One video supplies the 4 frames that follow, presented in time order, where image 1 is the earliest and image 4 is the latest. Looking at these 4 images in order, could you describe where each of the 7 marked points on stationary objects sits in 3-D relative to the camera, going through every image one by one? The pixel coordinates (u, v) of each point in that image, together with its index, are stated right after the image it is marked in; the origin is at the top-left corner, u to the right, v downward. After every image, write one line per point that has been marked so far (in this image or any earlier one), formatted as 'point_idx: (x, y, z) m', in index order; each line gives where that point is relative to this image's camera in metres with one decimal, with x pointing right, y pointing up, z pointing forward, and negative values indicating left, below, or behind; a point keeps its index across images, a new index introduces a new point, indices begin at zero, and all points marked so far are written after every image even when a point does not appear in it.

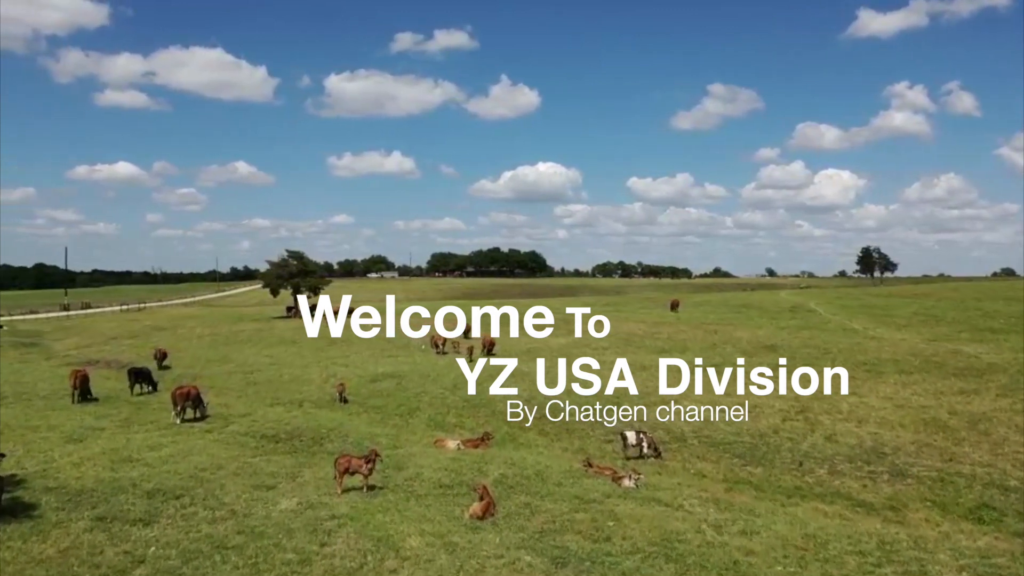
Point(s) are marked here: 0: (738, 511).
0: (+4.3, -4.3, +17.5) m
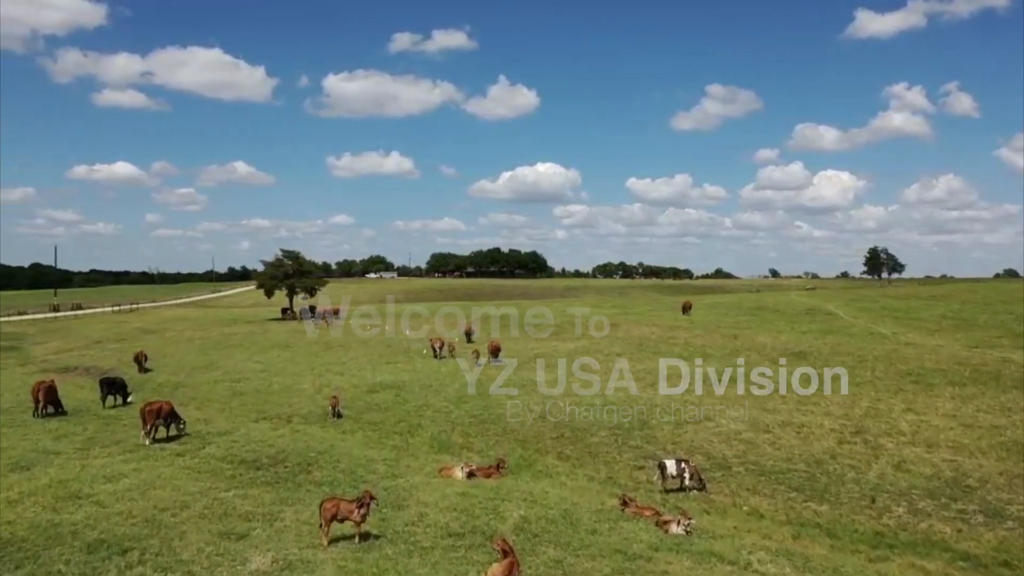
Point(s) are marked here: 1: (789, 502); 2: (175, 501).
0: (+4.7, -4.3, +14.1) m
1: (+5.8, -4.4, +19.0) m
2: (-6.6, -4.1, +17.8) m
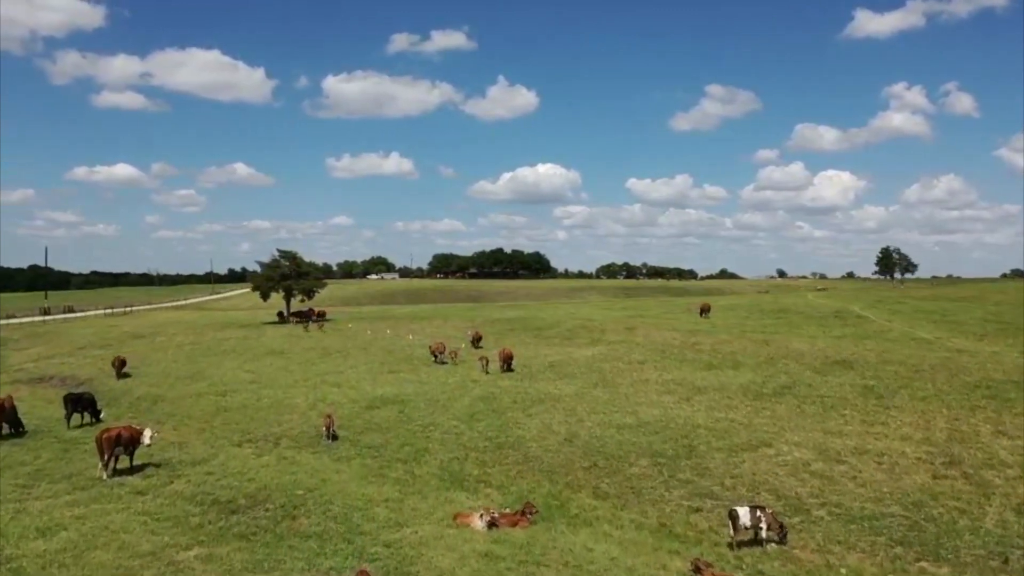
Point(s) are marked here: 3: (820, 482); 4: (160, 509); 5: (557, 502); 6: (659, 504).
0: (+5.3, -4.4, +10.1) m
1: (+6.4, -4.5, +15.1) m
2: (-6.0, -4.2, +13.9) m
3: (+6.6, -4.2, +19.7) m
4: (-6.9, -4.3, +18.0) m
5: (+0.9, -4.5, +19.3) m
6: (+3.1, -4.5, +19.1) m
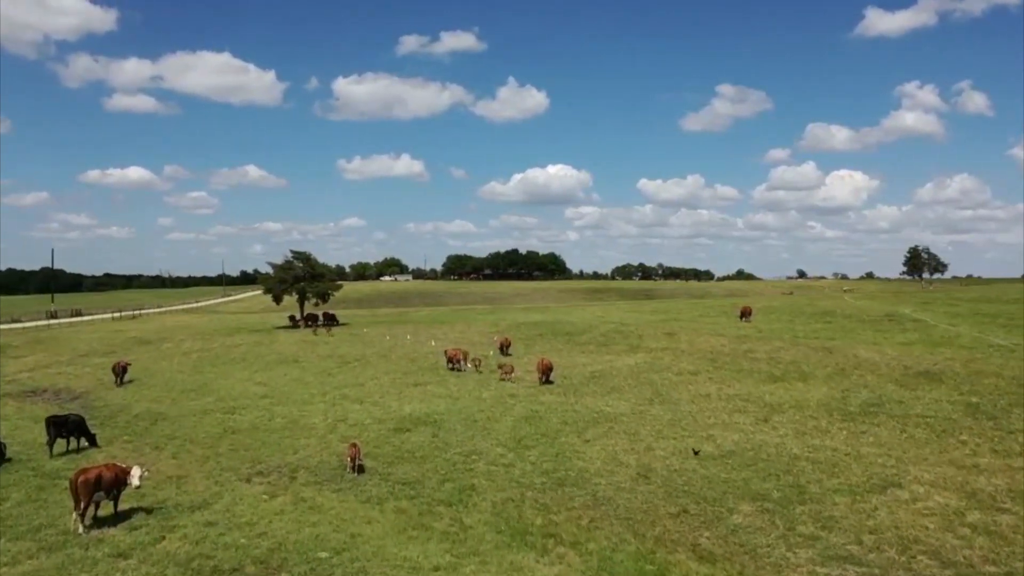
0: (+6.6, -4.5, +5.8) m
1: (+7.7, -4.6, +10.8) m
2: (-4.6, -4.3, +9.7) m
3: (+8.0, -4.3, +15.4) m
4: (-5.5, -4.5, +13.9) m
5: (+2.3, -4.6, +15.1) m
6: (+4.4, -4.6, +14.8) m
